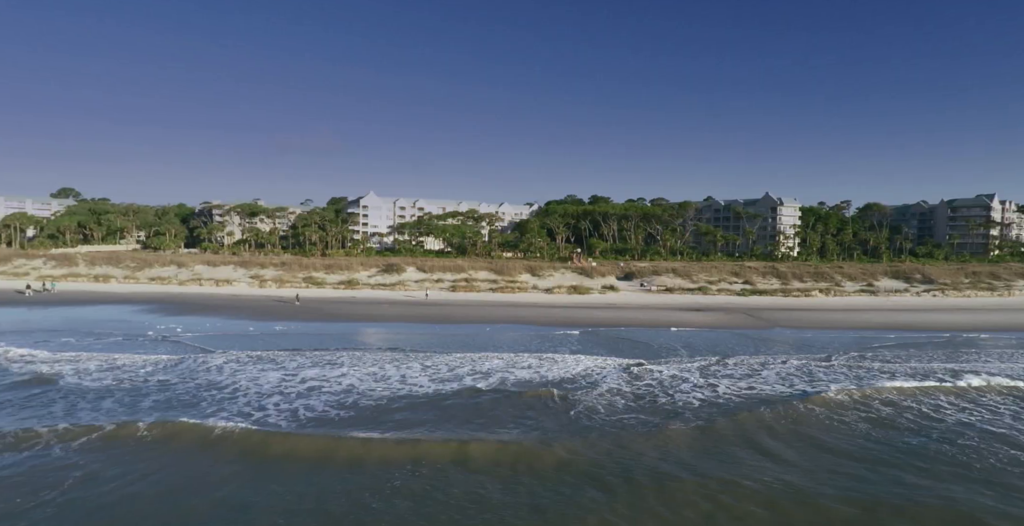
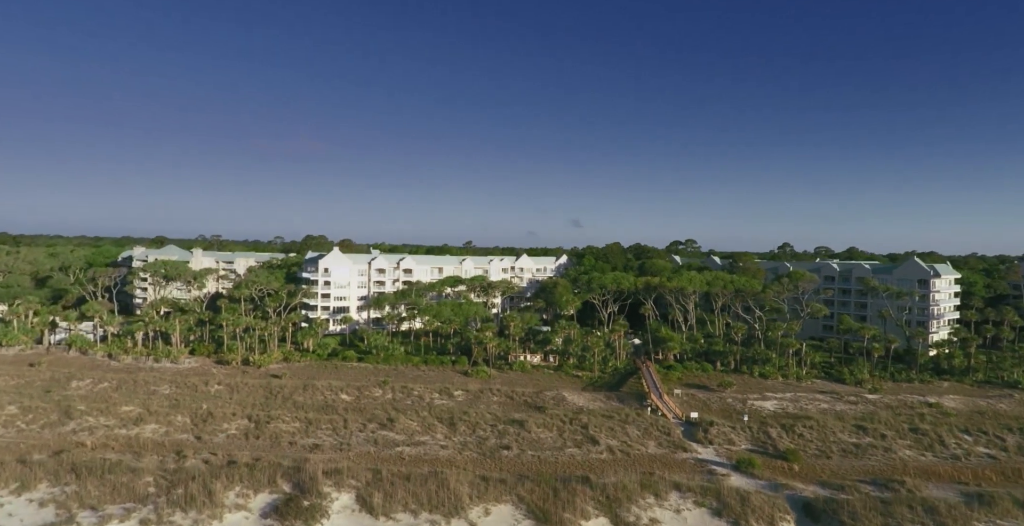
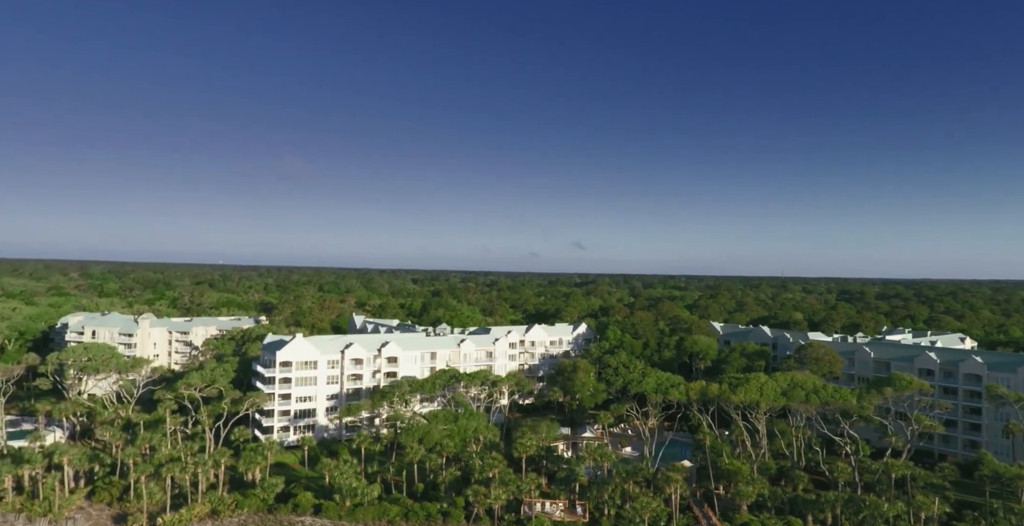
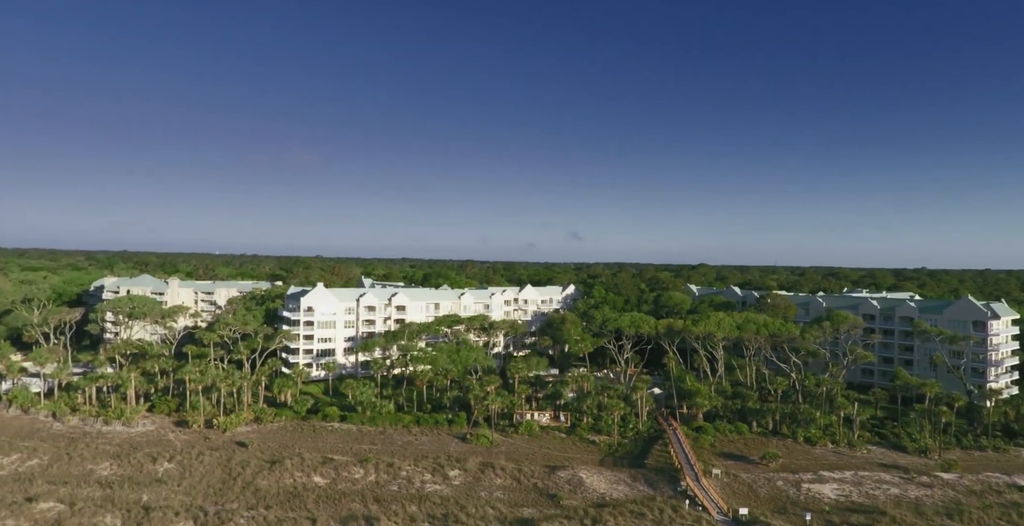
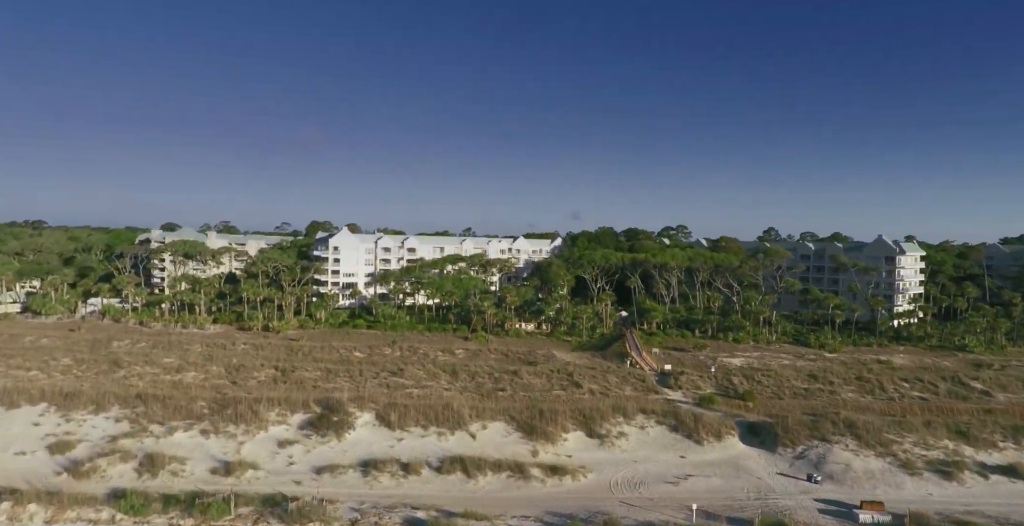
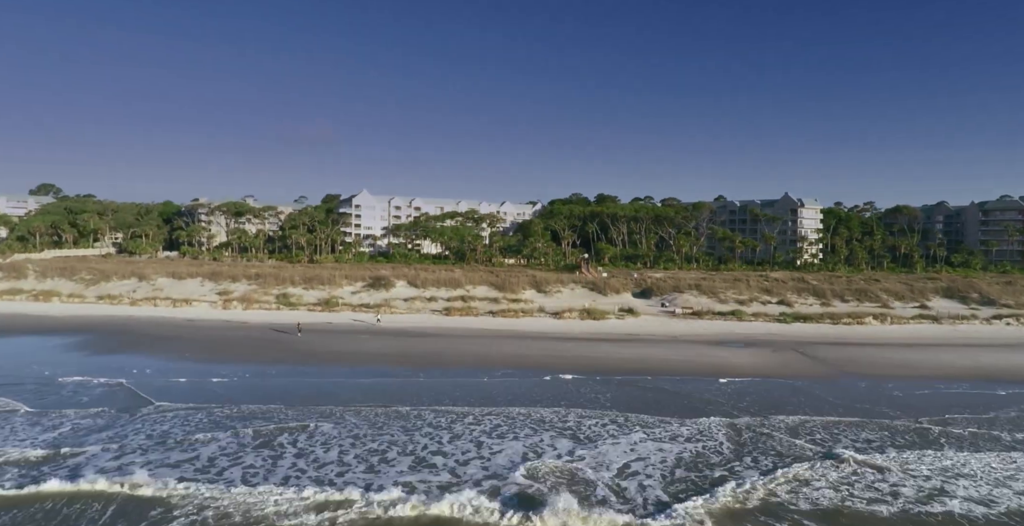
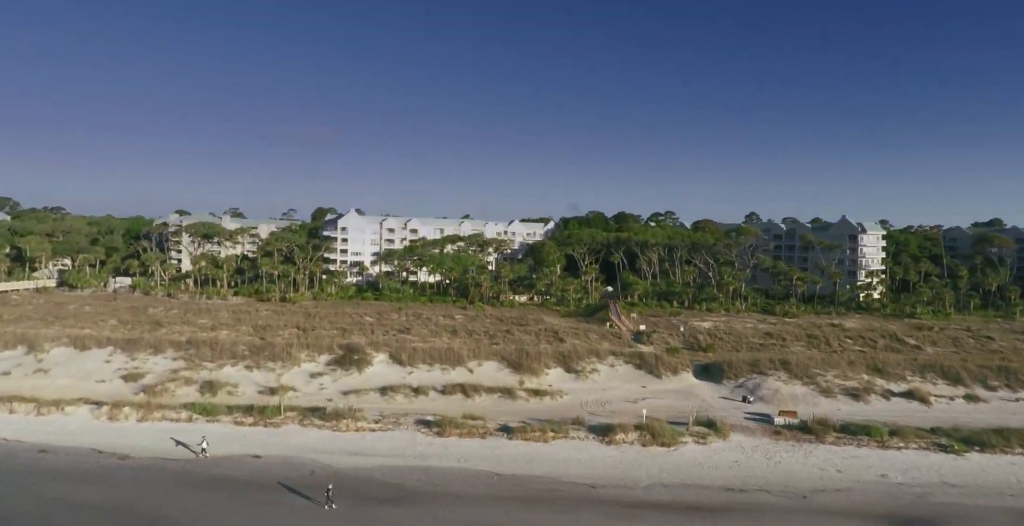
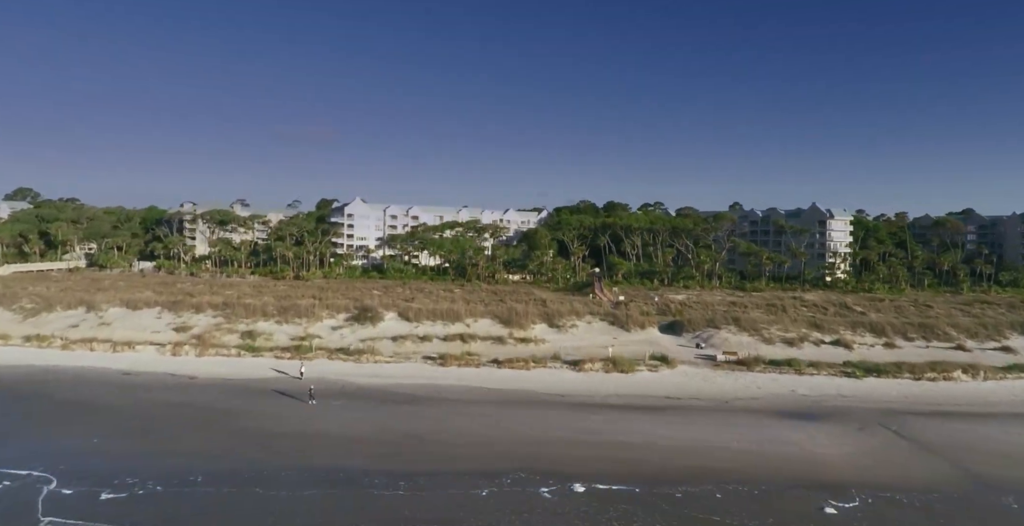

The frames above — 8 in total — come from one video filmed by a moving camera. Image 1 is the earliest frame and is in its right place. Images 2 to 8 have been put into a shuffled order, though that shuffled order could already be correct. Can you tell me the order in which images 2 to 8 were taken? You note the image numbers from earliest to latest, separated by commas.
6, 8, 7, 5, 2, 4, 3
